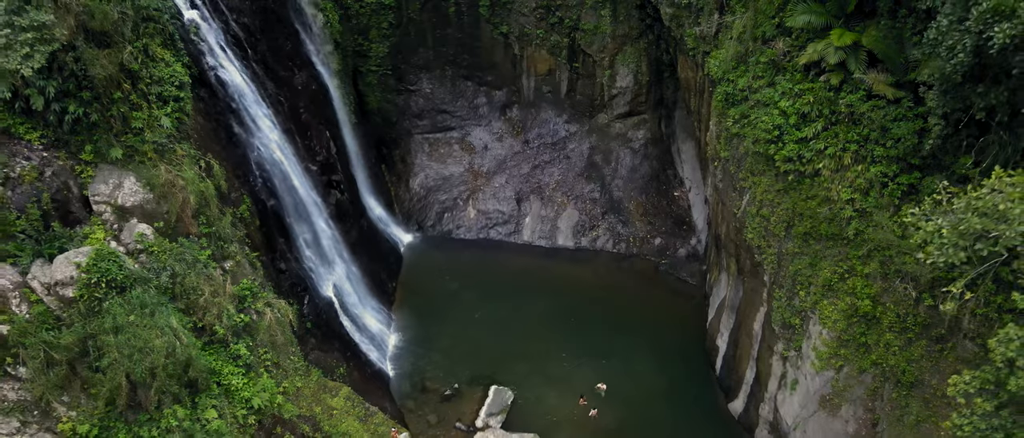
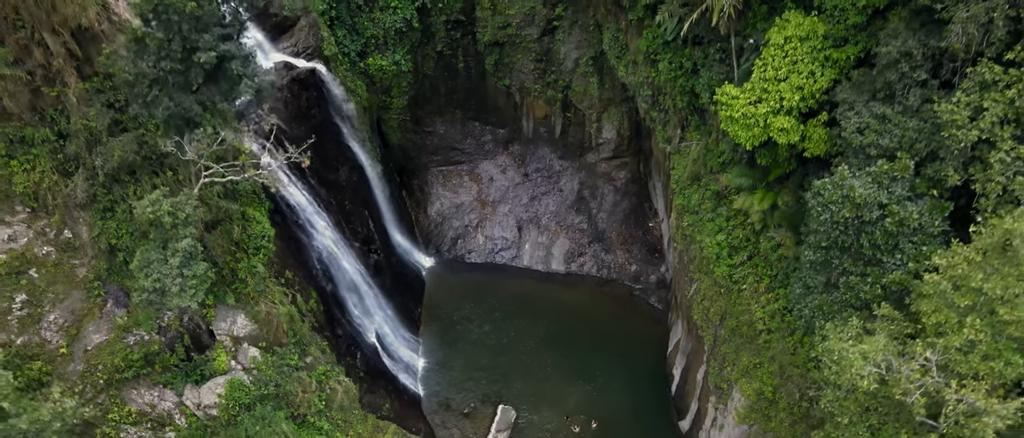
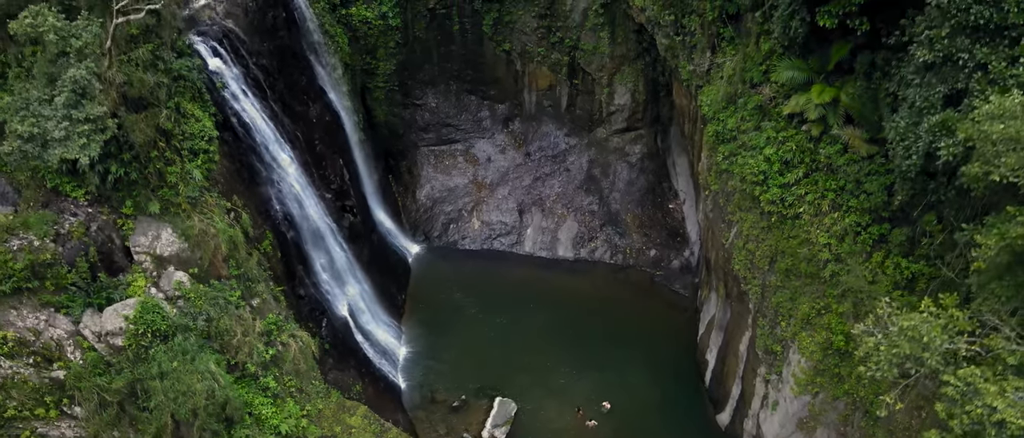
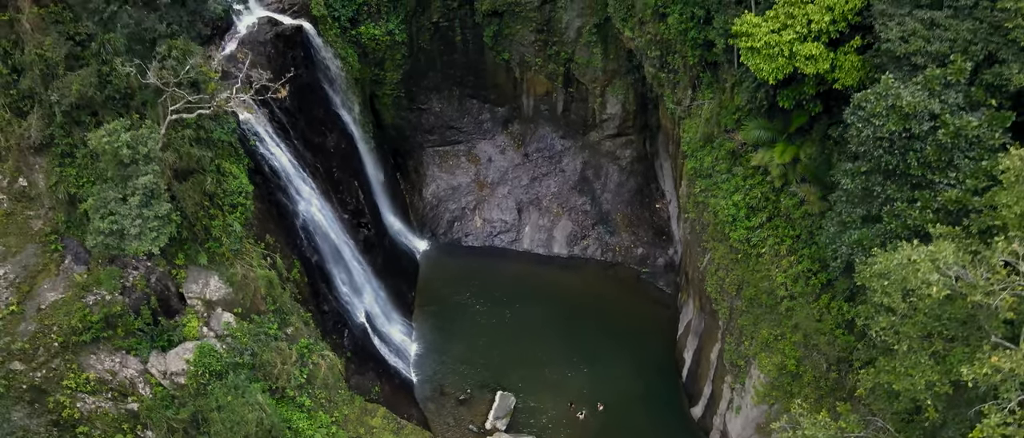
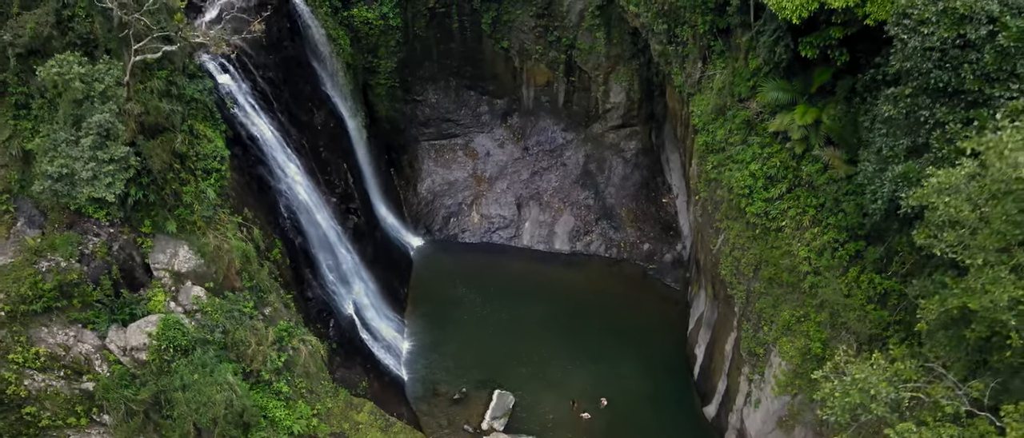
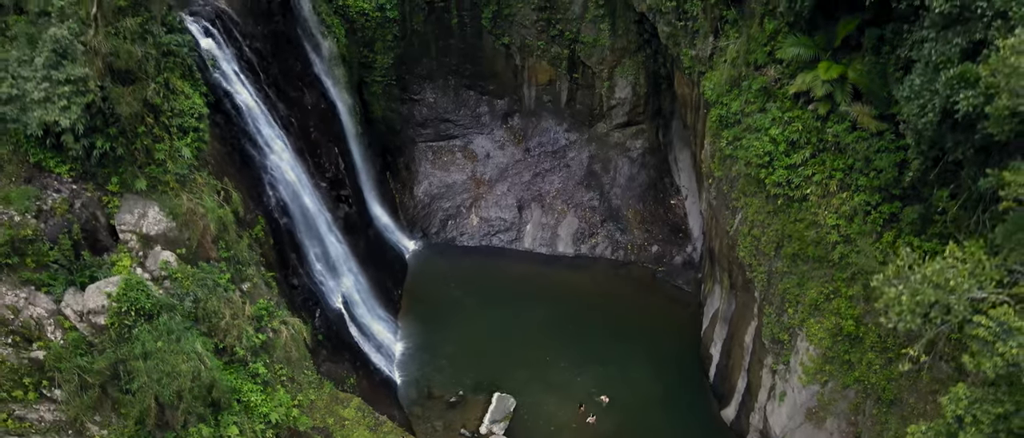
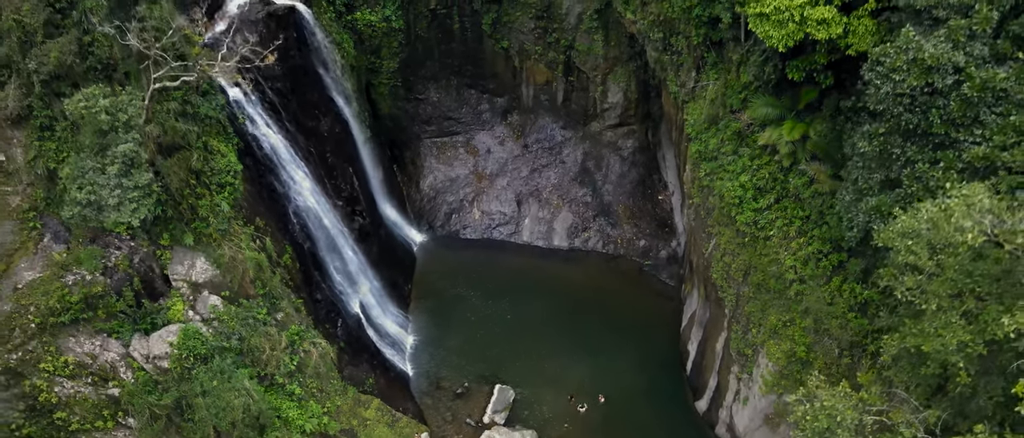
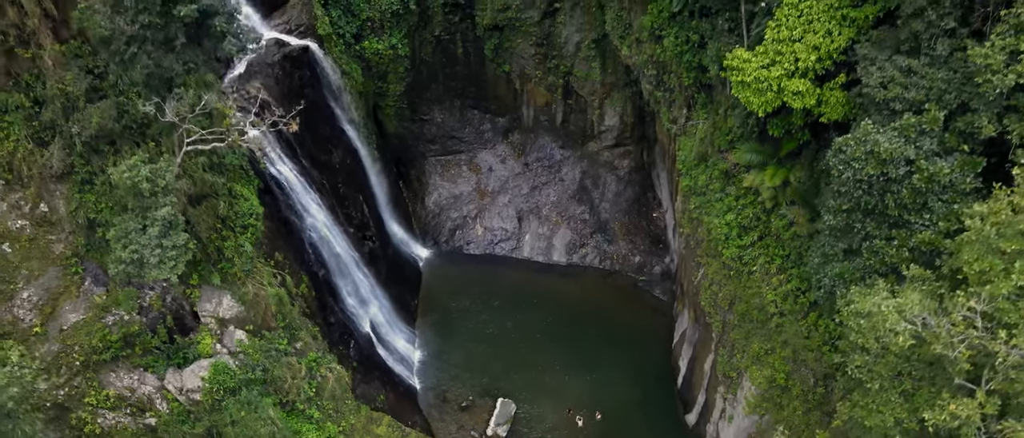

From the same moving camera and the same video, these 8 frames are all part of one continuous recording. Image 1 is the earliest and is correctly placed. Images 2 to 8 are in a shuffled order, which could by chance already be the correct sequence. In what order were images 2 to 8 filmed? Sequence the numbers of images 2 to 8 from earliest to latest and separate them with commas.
6, 3, 5, 7, 4, 8, 2
